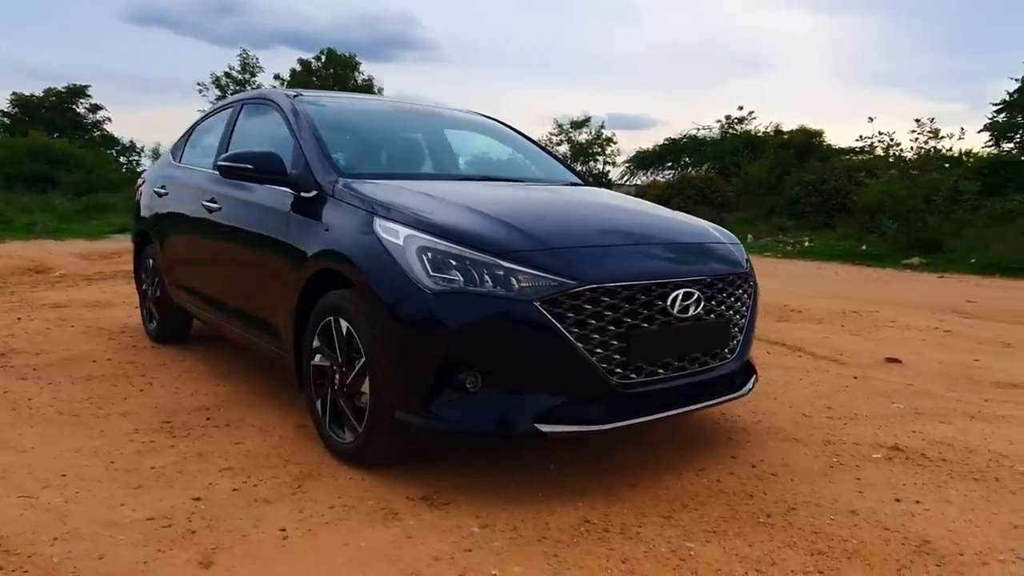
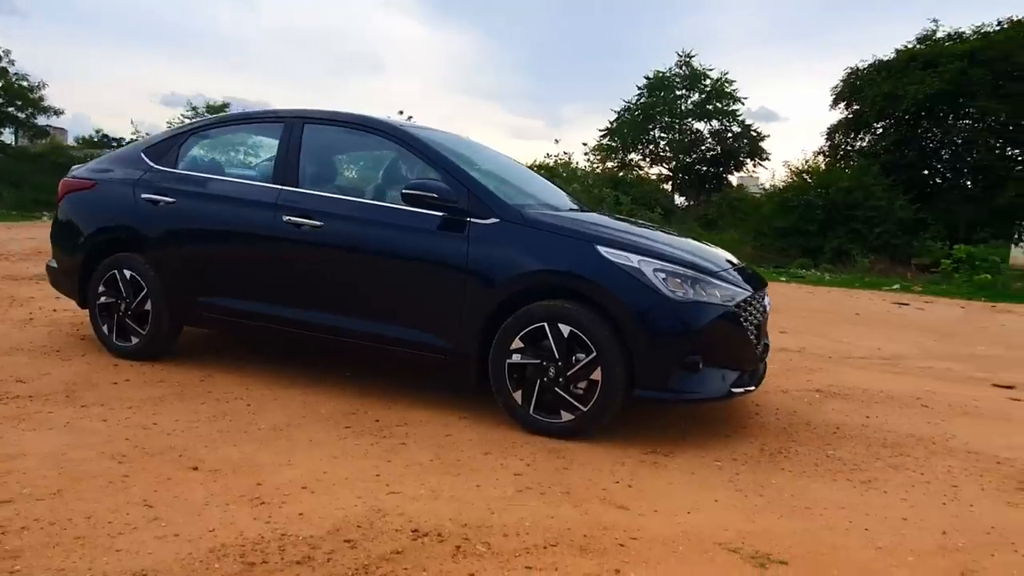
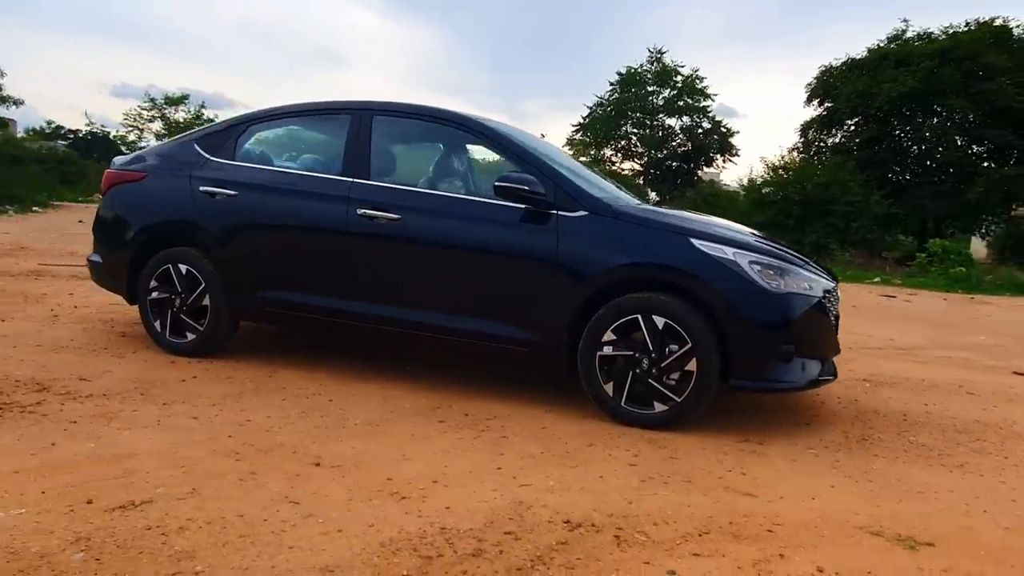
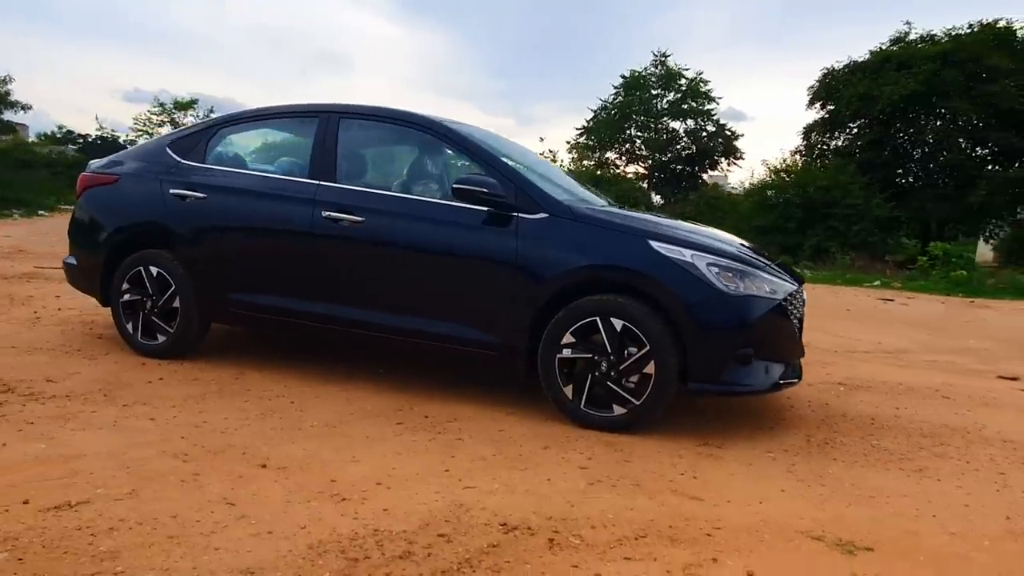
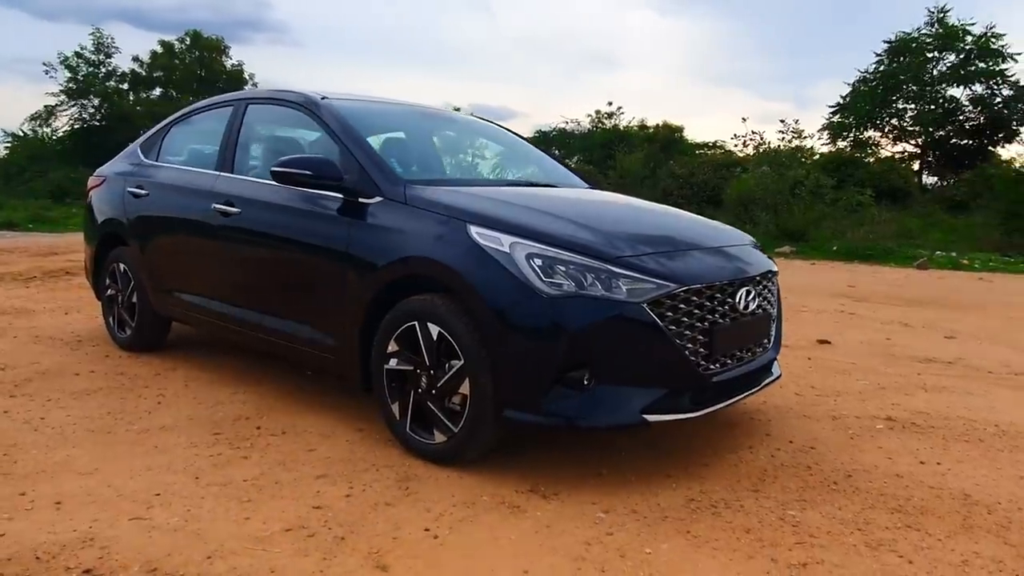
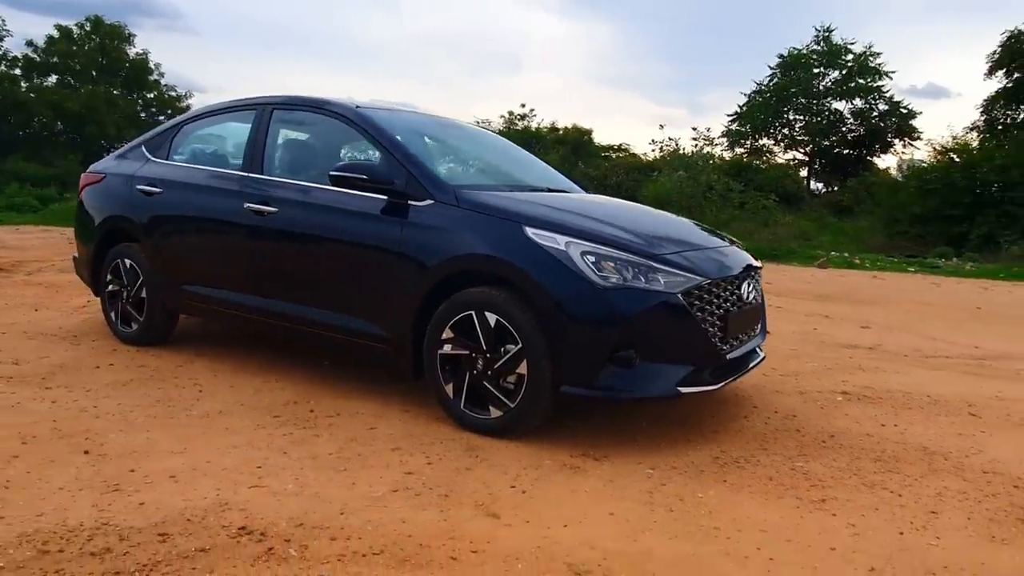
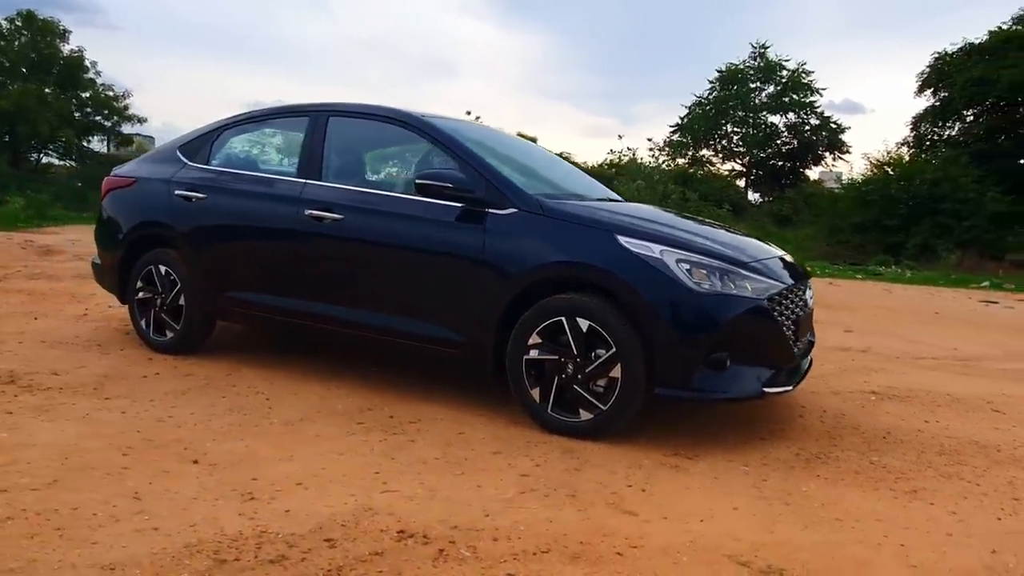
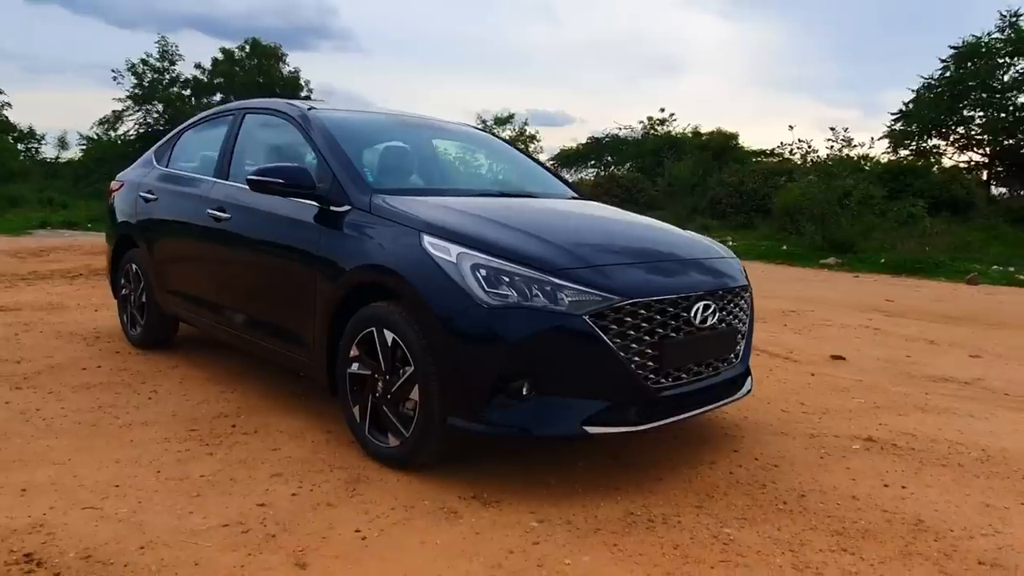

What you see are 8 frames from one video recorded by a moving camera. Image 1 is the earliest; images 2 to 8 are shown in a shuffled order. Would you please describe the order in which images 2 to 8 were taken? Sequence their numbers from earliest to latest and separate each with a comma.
8, 5, 6, 7, 2, 4, 3
